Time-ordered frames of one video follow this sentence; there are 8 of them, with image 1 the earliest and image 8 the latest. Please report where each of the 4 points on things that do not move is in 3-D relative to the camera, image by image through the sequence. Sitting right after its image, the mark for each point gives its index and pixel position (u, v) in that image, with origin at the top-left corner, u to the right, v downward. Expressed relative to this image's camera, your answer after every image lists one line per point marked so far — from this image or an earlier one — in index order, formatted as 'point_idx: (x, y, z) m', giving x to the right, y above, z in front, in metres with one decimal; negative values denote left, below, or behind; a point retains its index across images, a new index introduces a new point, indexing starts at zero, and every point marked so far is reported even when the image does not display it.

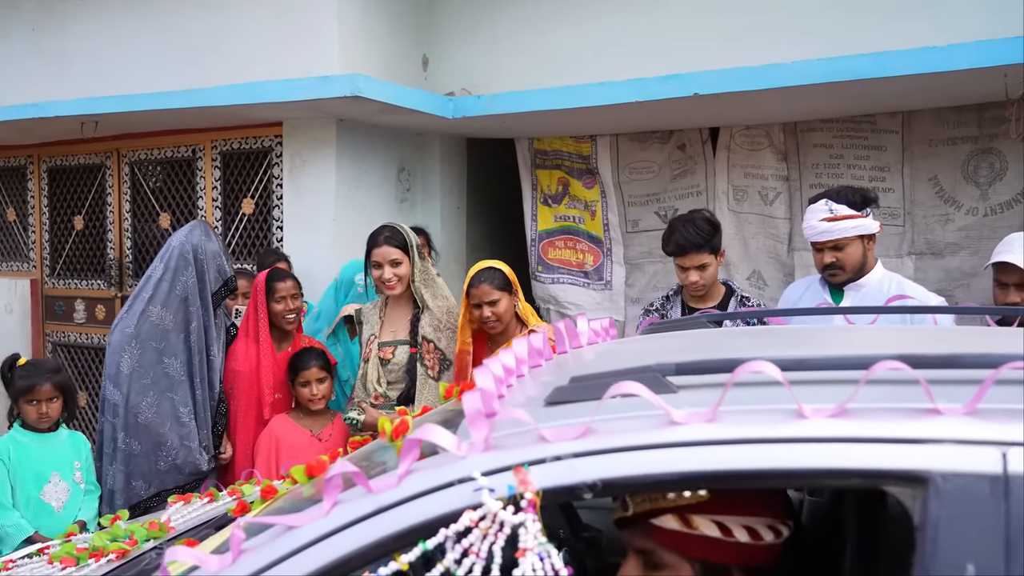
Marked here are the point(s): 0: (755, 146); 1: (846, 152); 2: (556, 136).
0: (+1.4, +0.8, +5.0) m
1: (+1.8, +0.7, +4.7) m
2: (+0.3, +1.0, +5.5) m
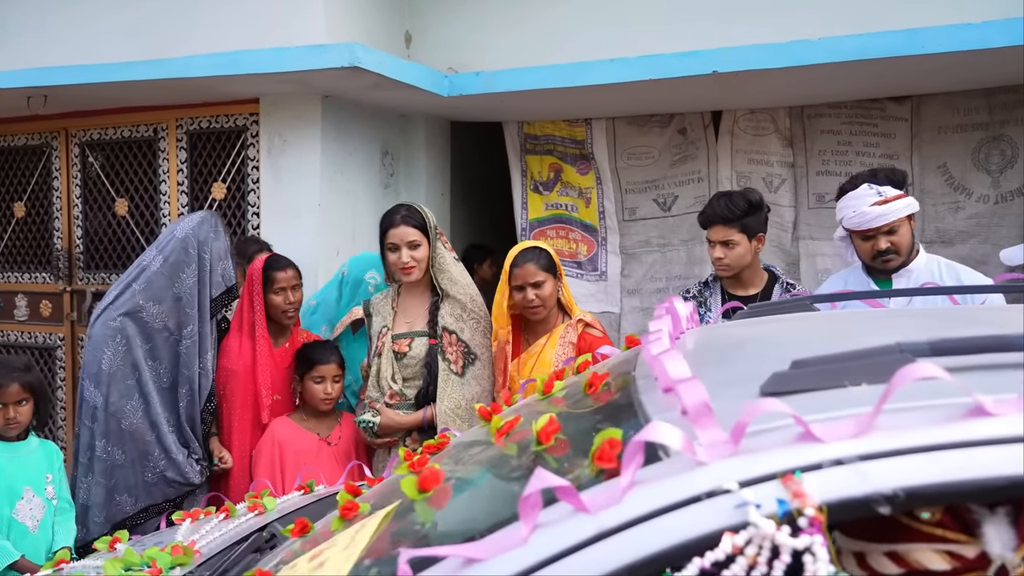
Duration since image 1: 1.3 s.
0: (+1.4, +0.9, +4.8) m
1: (+1.8, +0.8, +4.6) m
2: (+0.2, +1.0, +5.2) m
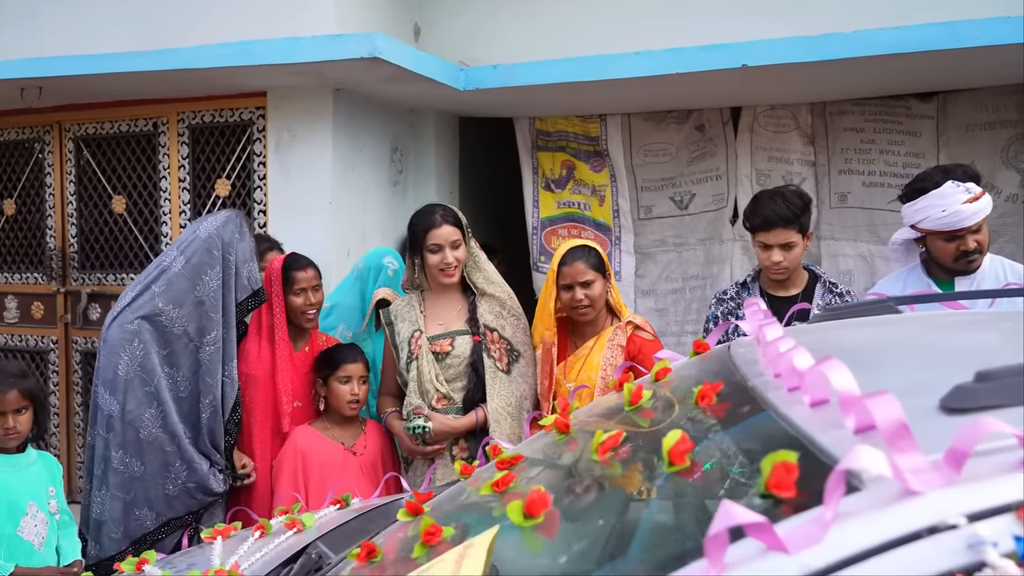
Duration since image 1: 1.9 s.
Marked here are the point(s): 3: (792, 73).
0: (+1.5, +0.9, +4.7) m
1: (+1.9, +0.8, +4.5) m
2: (+0.3, +1.0, +5.0) m
3: (+1.4, +1.0, +4.2) m
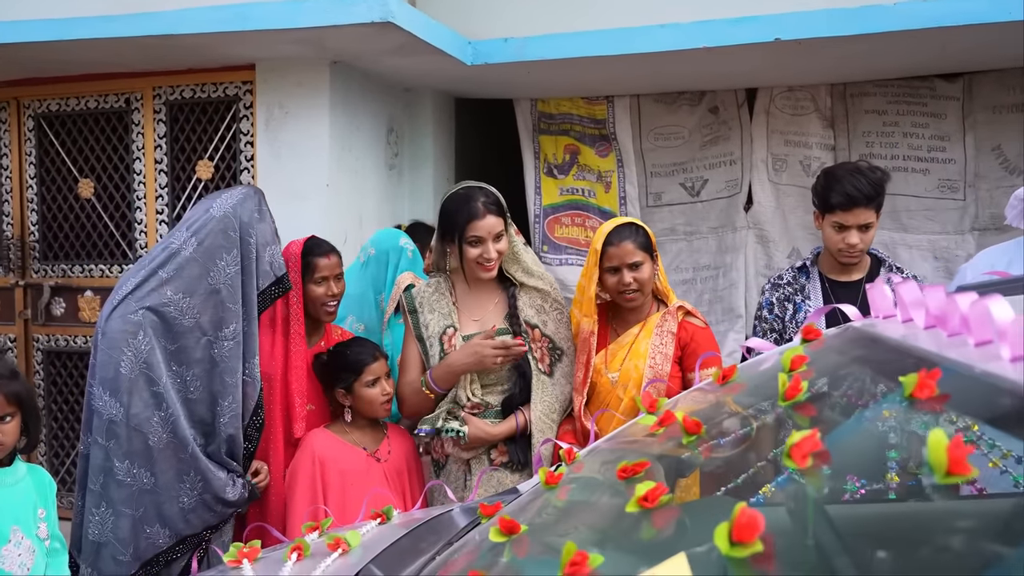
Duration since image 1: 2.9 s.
0: (+1.5, +0.9, +4.5) m
1: (+1.9, +0.8, +4.3) m
2: (+0.3, +1.1, +4.8) m
3: (+1.4, +1.1, +4.0) m
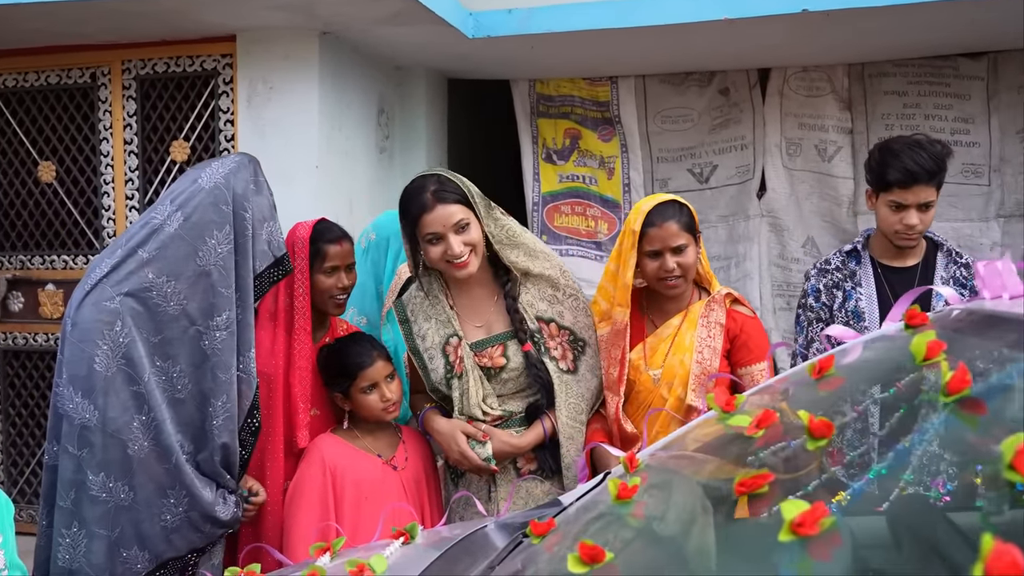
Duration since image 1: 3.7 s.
0: (+1.5, +1.0, +4.2) m
1: (+2.0, +0.9, +4.1) m
2: (+0.3, +1.1, +4.5) m
3: (+1.4, +1.1, +3.7) m
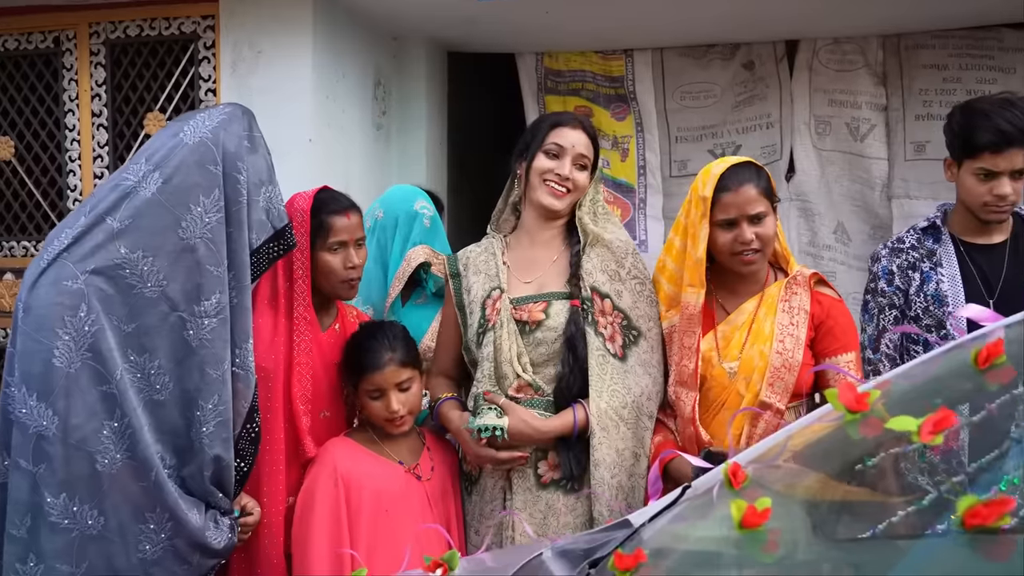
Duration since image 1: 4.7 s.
0: (+1.5, +1.0, +3.9) m
1: (+2.0, +0.9, +3.8) m
2: (+0.3, +1.1, +4.1) m
3: (+1.5, +1.2, +3.4) m
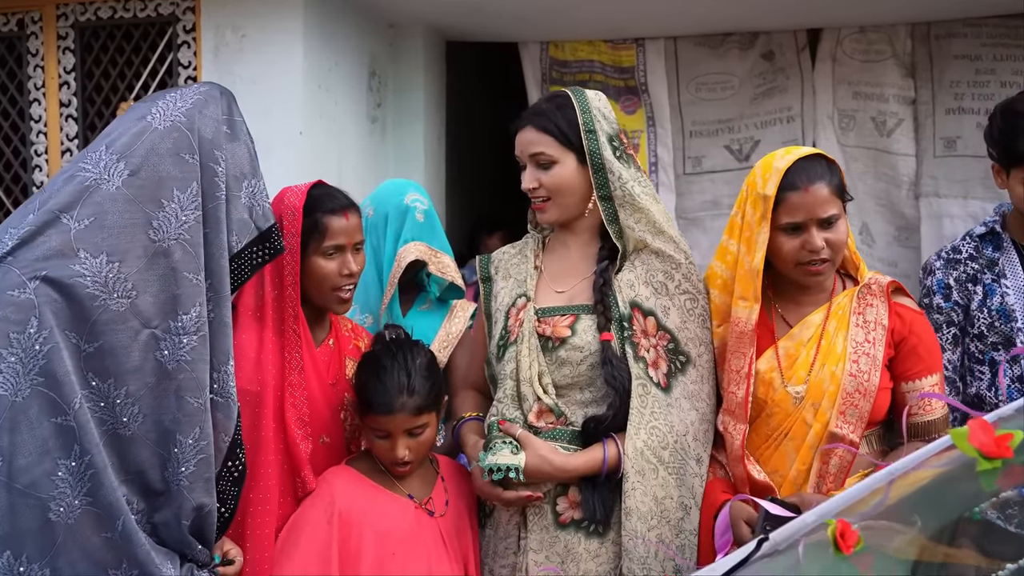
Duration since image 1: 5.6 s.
0: (+1.5, +1.0, +3.7) m
1: (+2.0, +0.9, +3.6) m
2: (+0.3, +1.1, +3.9) m
3: (+1.5, +1.2, +3.2) m
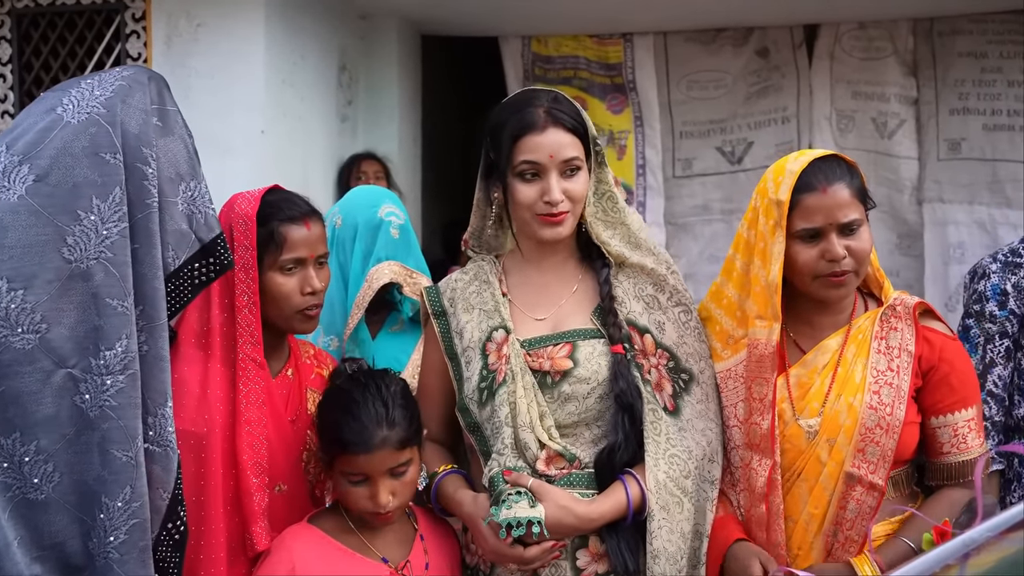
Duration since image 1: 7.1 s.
0: (+1.5, +1.0, +3.5) m
1: (+1.9, +0.9, +3.4) m
2: (+0.2, +1.1, +3.7) m
3: (+1.4, +1.1, +3.0) m
